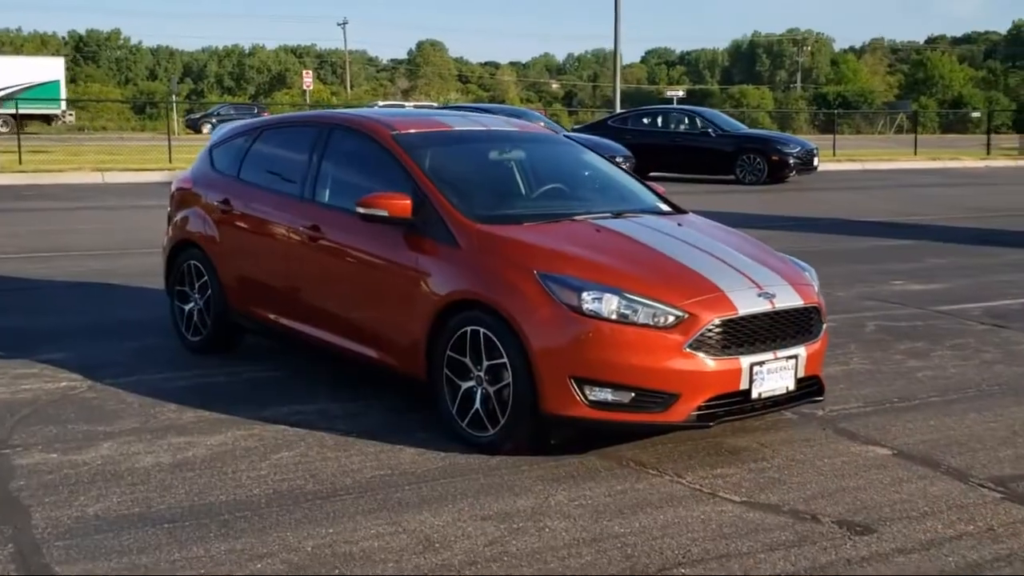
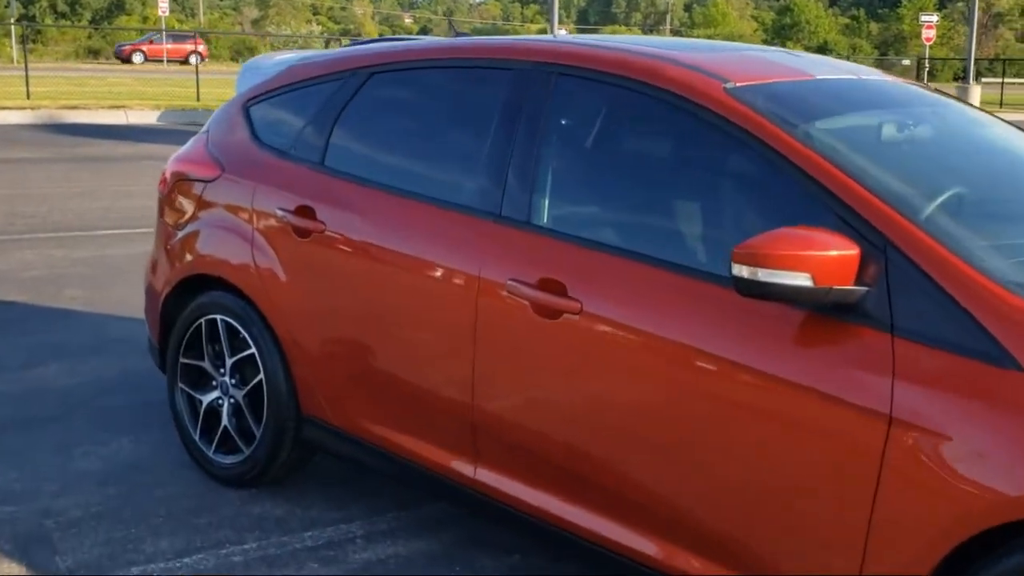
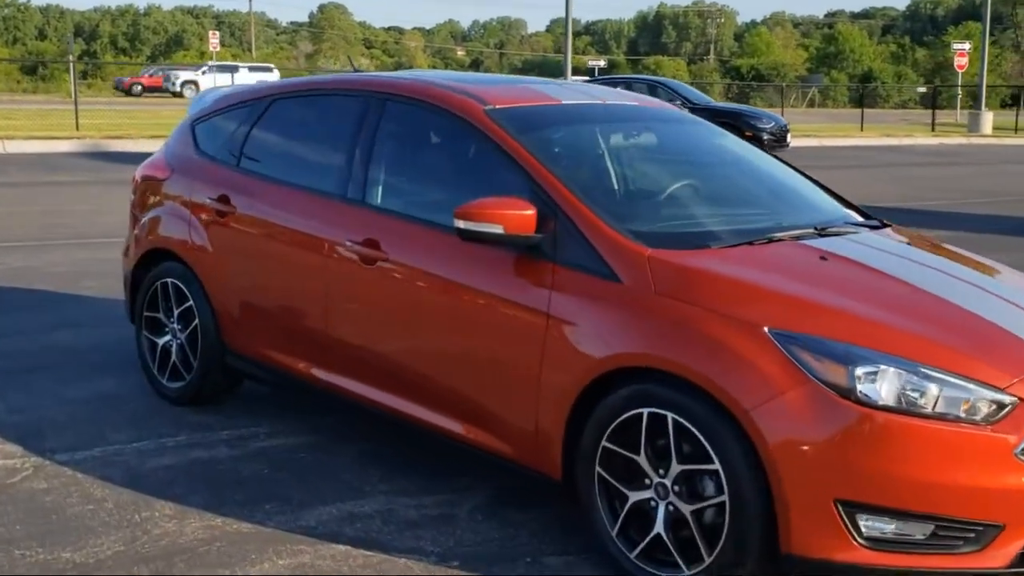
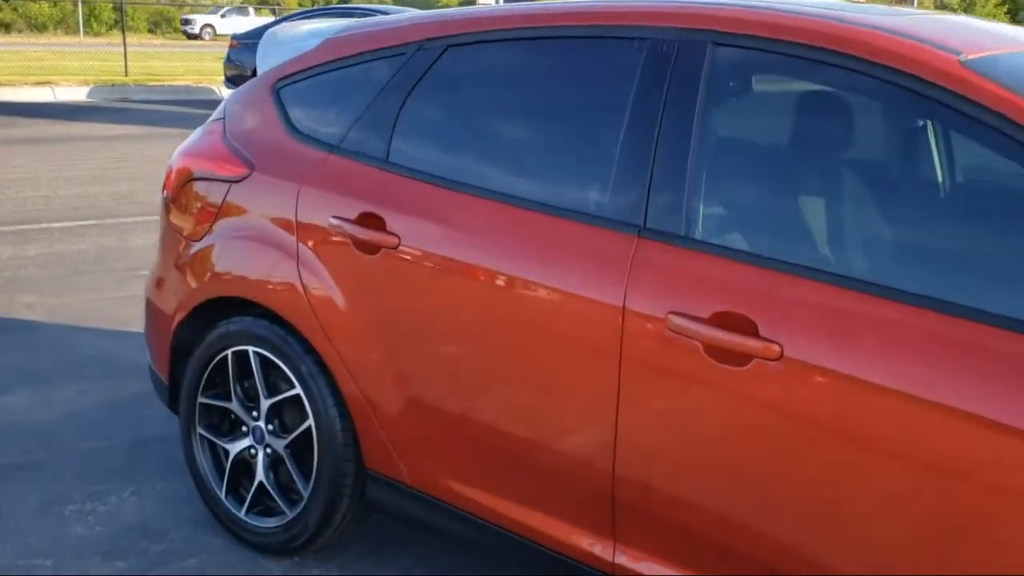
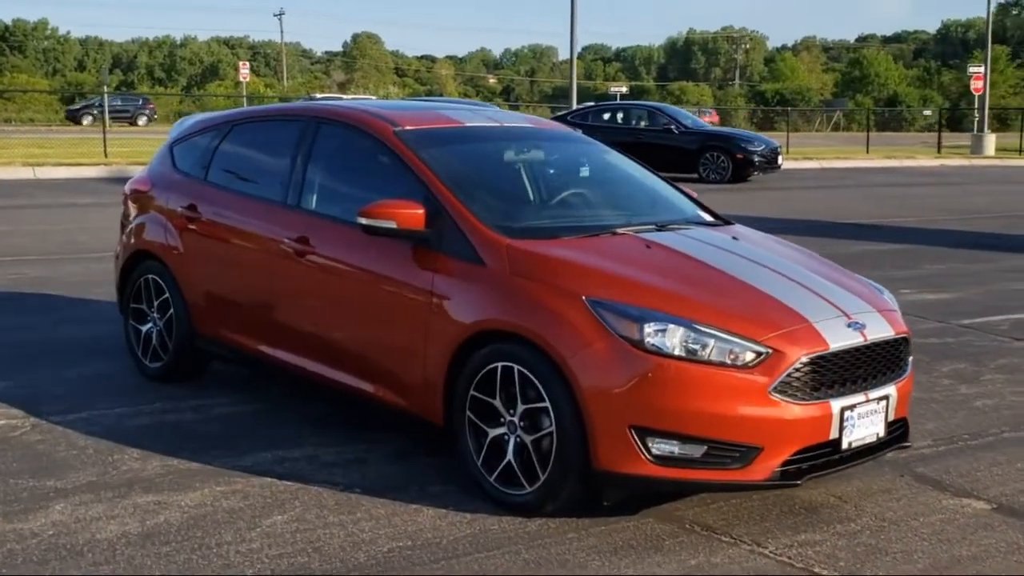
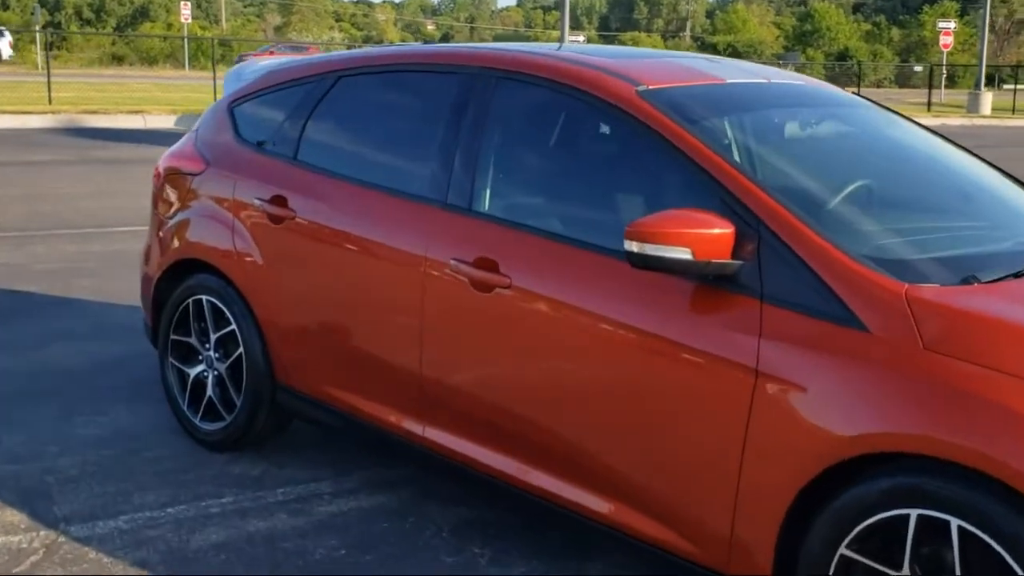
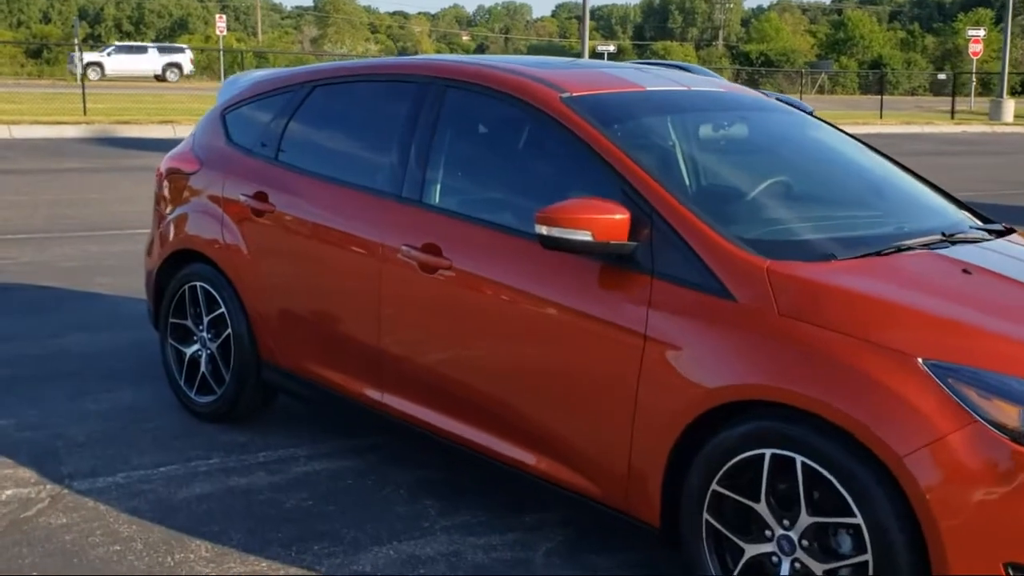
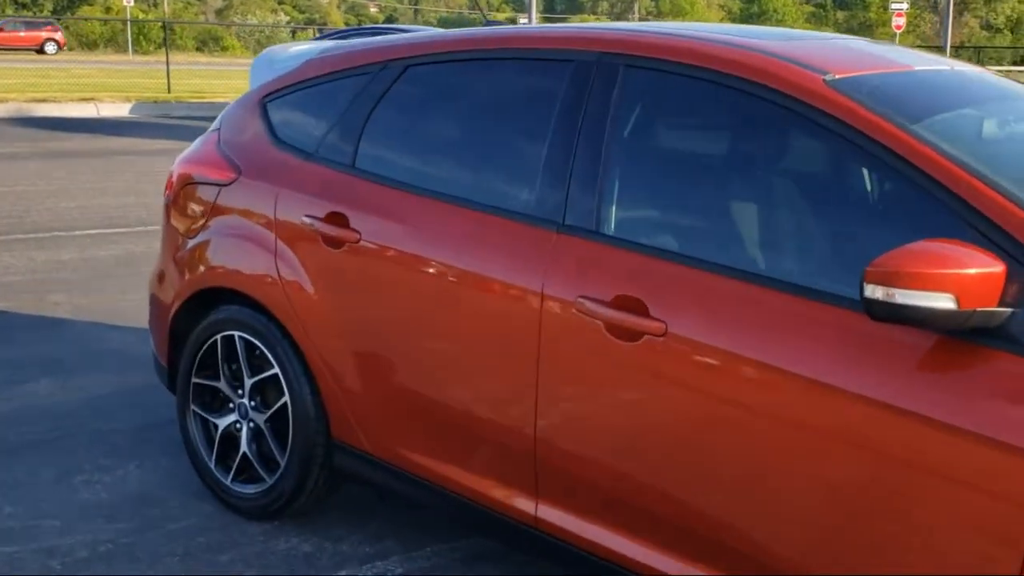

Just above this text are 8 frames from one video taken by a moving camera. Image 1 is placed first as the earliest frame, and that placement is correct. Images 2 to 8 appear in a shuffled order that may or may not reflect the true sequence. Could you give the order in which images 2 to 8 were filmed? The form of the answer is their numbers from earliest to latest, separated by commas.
5, 3, 7, 6, 2, 8, 4
